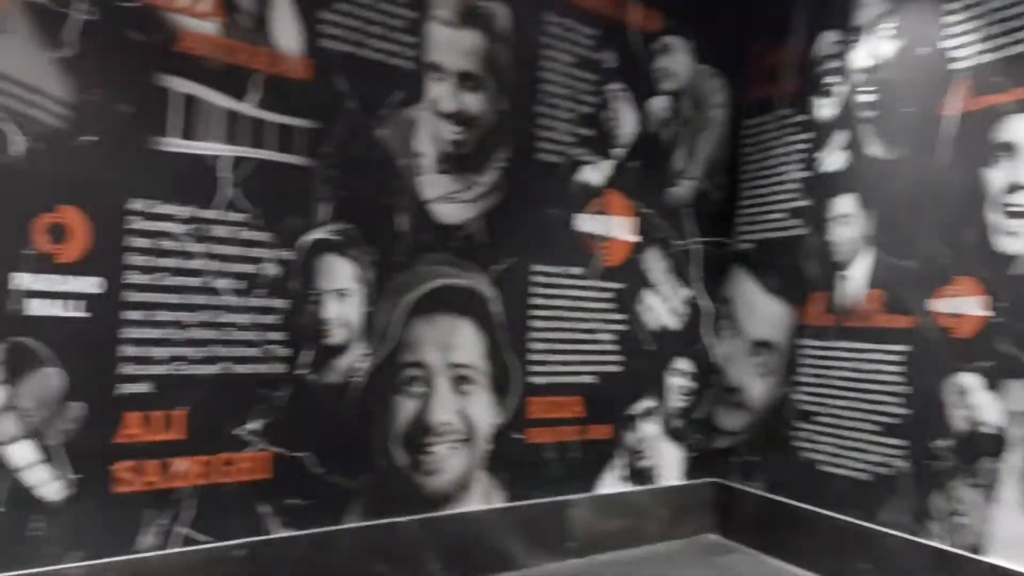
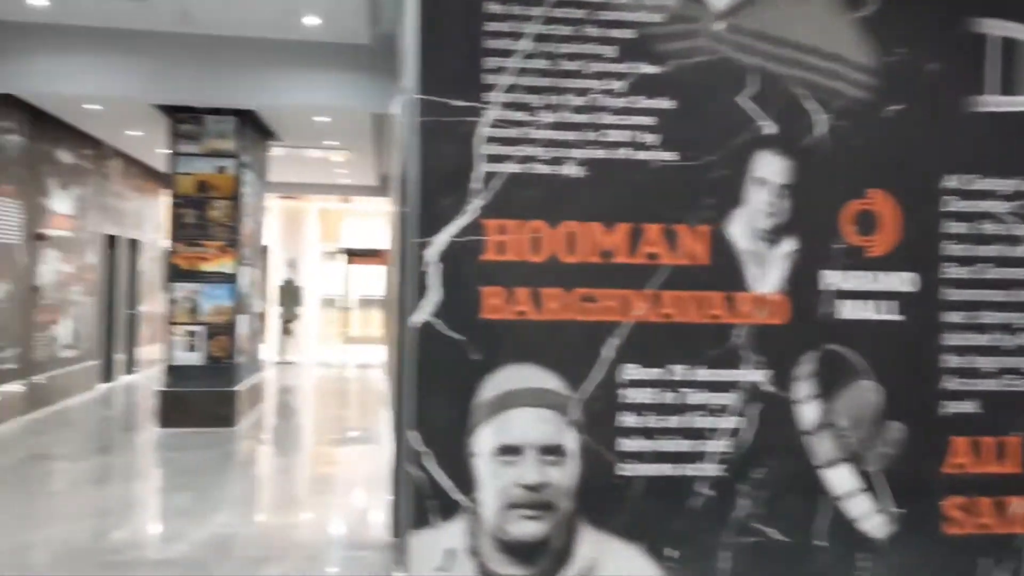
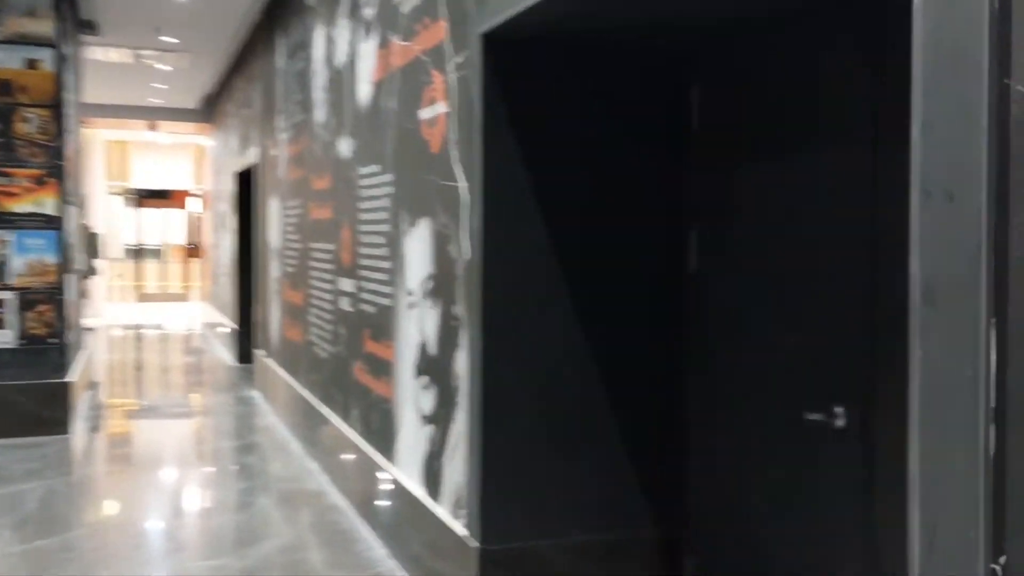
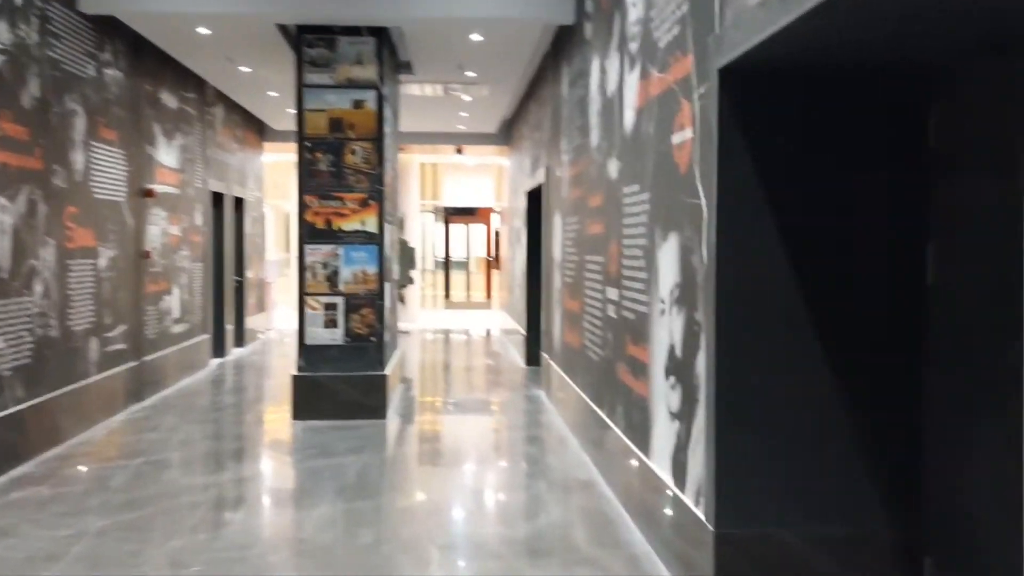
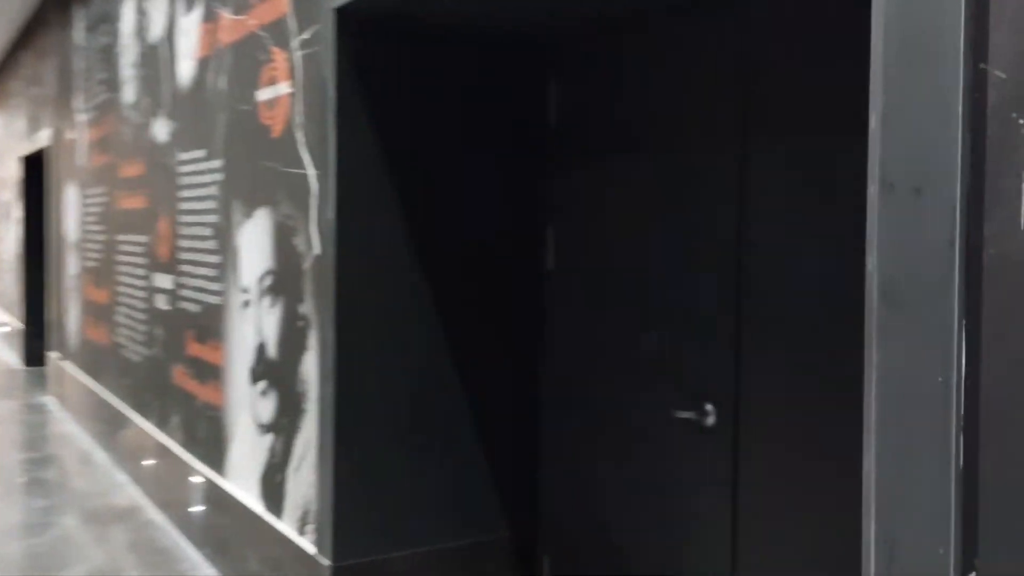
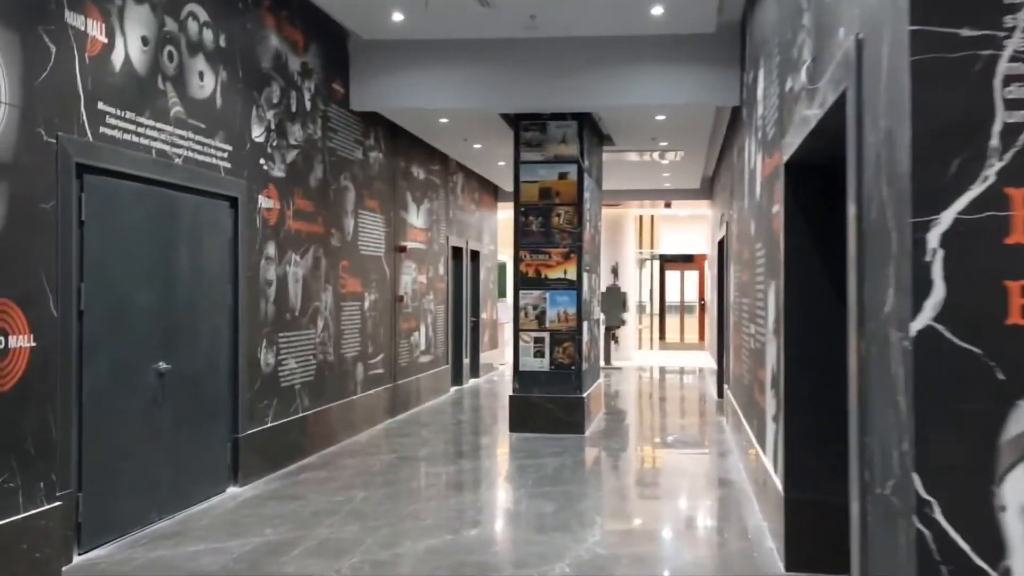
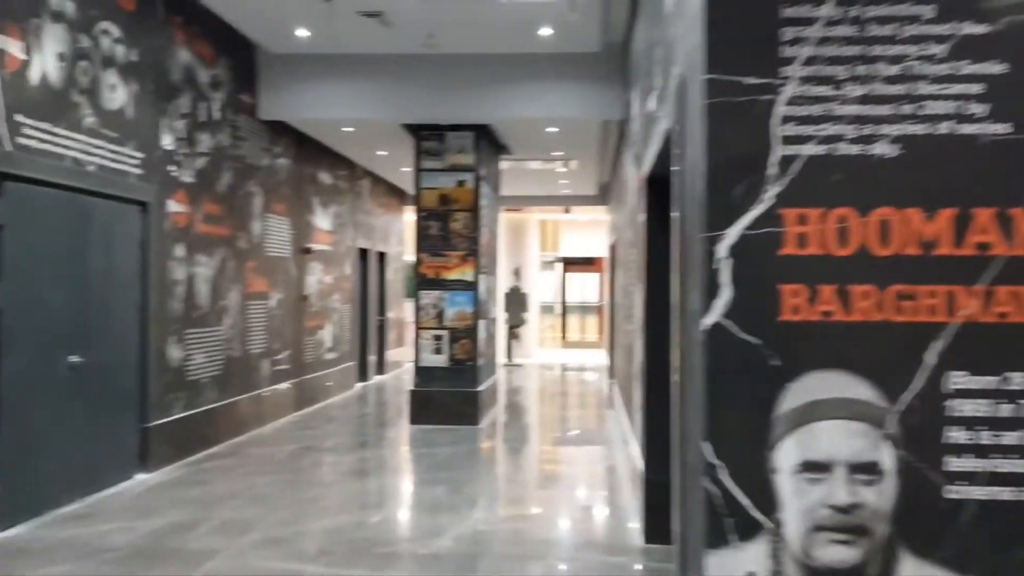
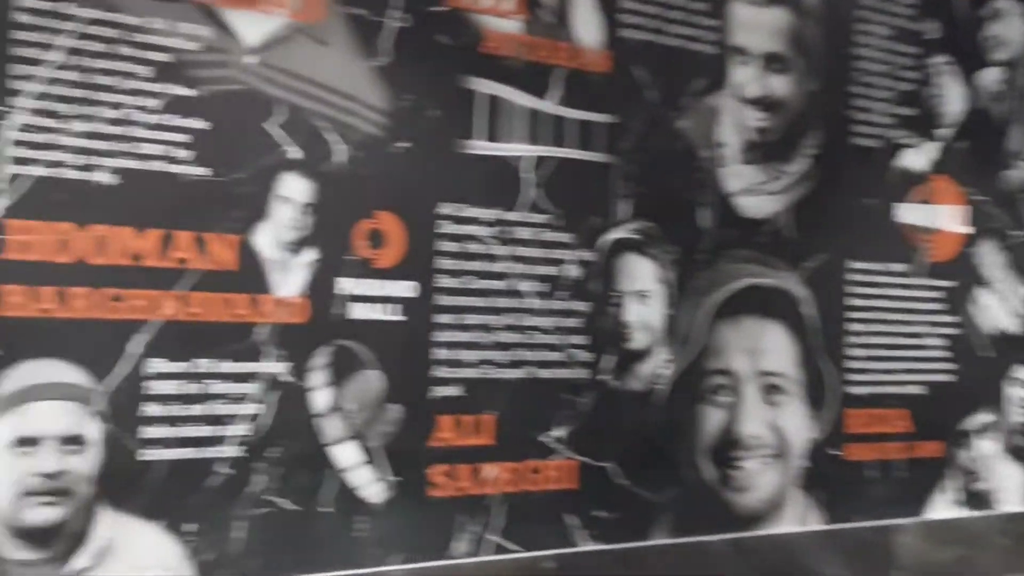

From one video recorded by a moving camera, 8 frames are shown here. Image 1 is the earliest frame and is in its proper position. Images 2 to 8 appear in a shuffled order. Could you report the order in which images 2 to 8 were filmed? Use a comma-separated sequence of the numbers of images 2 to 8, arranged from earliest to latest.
8, 2, 7, 6, 4, 3, 5
